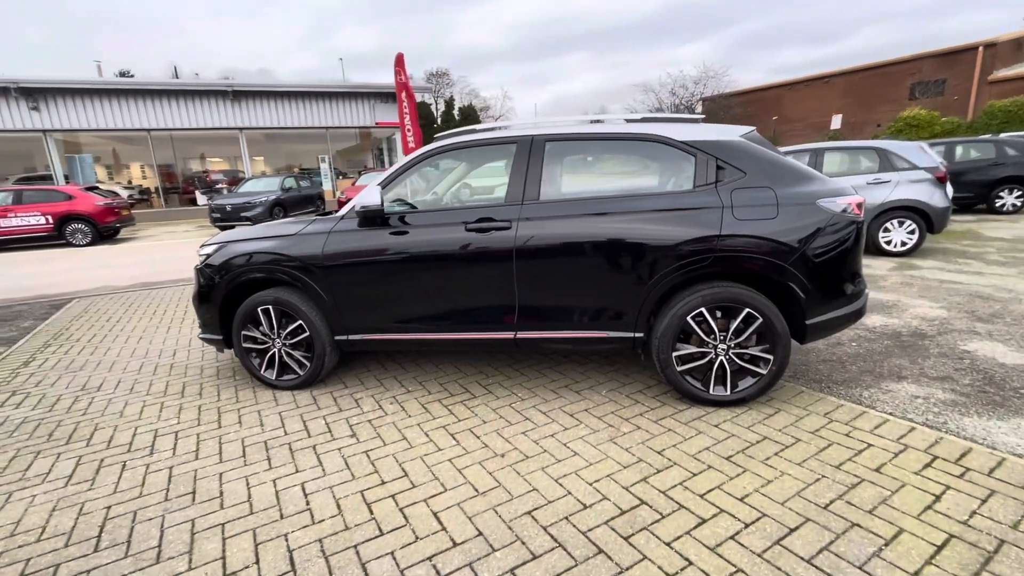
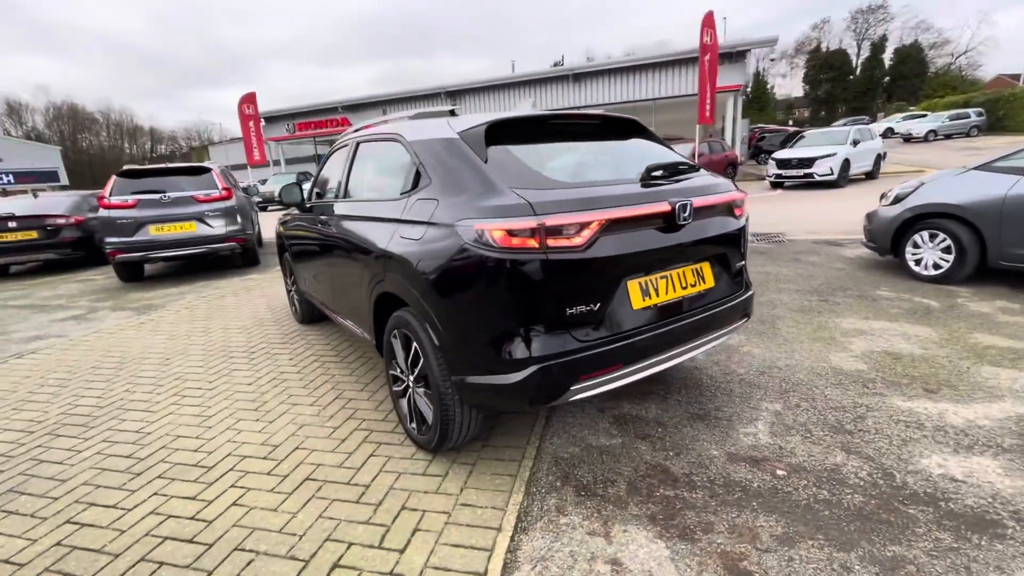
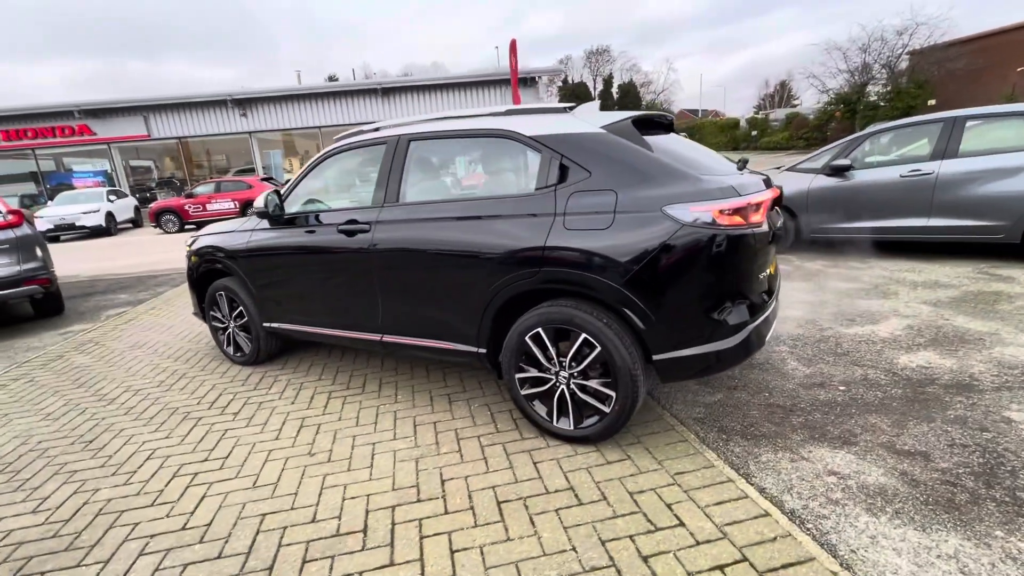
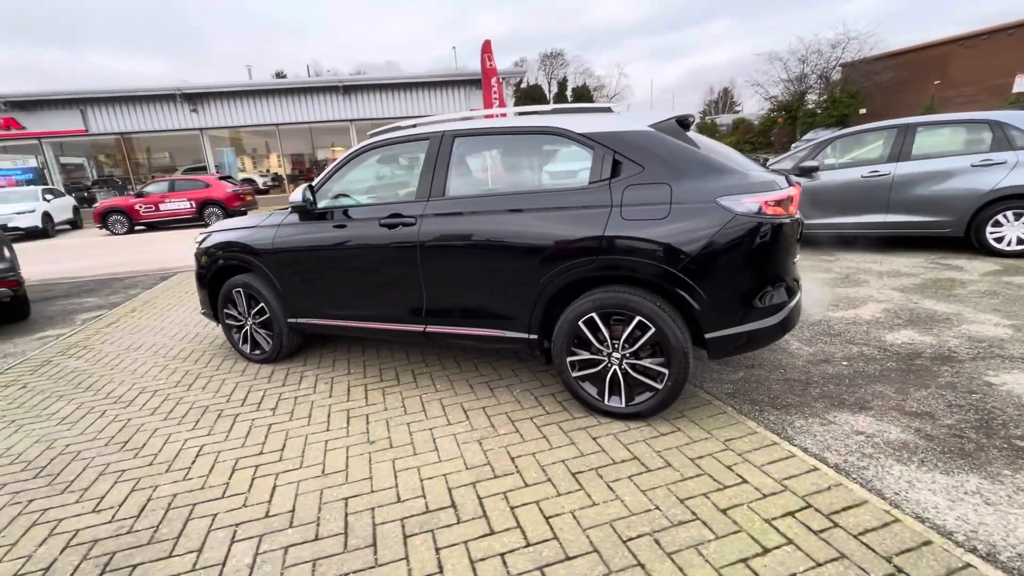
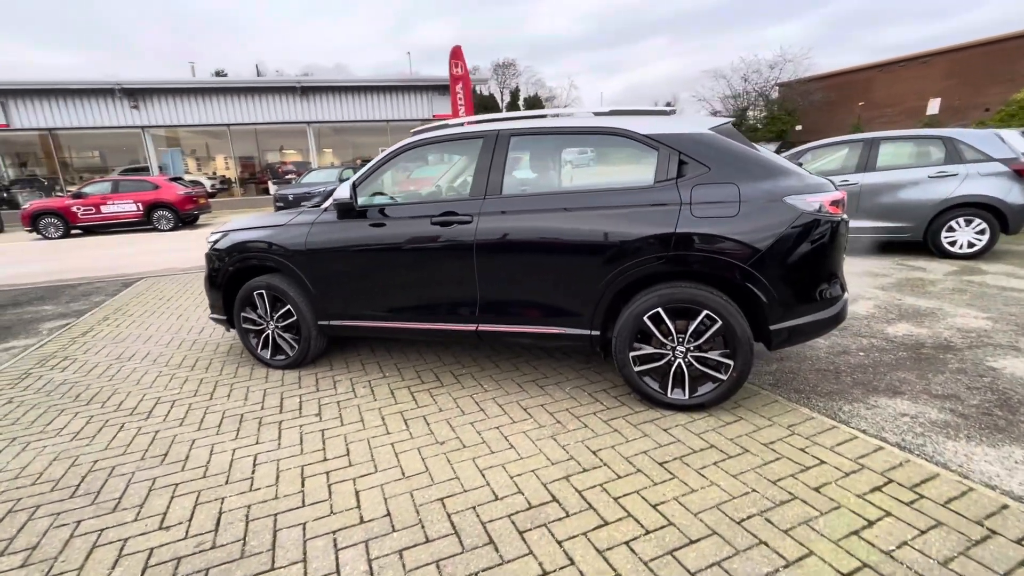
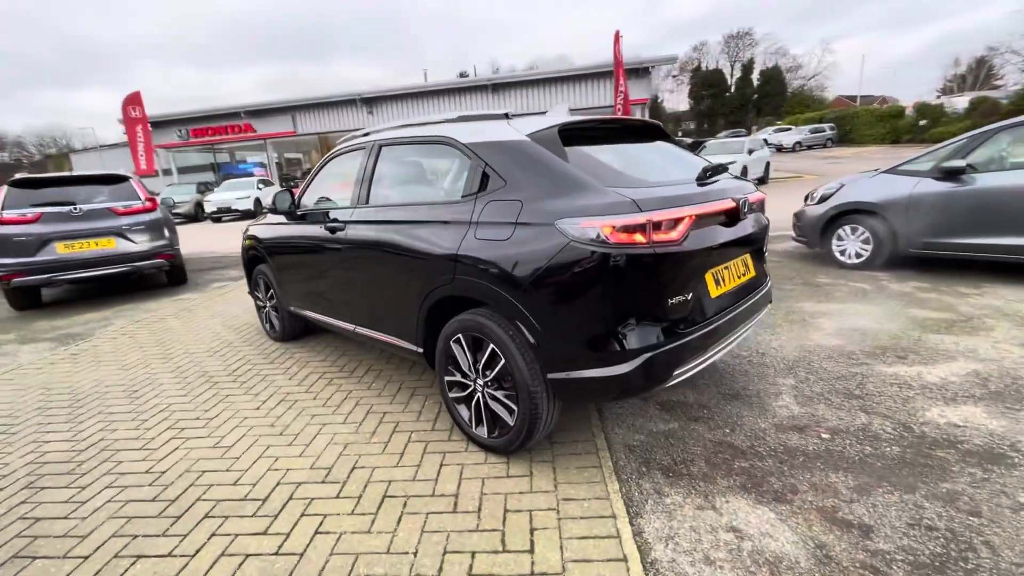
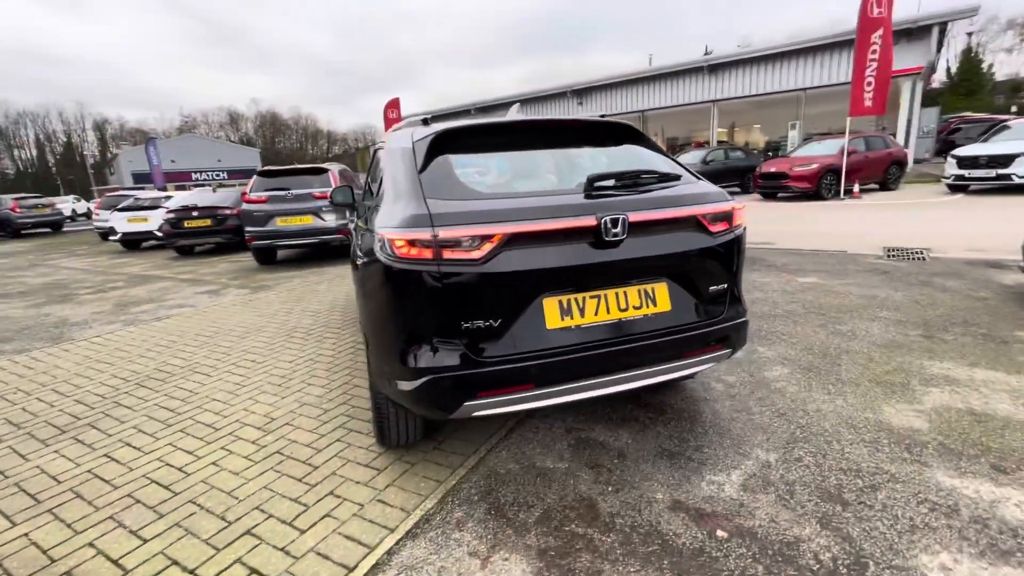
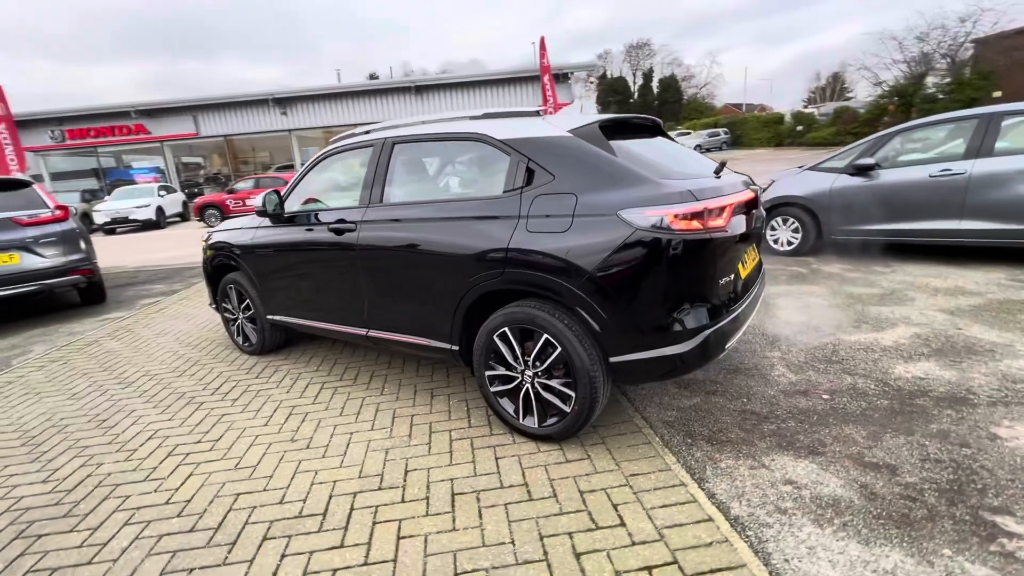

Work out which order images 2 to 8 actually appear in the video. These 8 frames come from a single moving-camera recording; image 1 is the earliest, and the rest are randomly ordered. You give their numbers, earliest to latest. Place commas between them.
5, 4, 3, 8, 6, 2, 7
